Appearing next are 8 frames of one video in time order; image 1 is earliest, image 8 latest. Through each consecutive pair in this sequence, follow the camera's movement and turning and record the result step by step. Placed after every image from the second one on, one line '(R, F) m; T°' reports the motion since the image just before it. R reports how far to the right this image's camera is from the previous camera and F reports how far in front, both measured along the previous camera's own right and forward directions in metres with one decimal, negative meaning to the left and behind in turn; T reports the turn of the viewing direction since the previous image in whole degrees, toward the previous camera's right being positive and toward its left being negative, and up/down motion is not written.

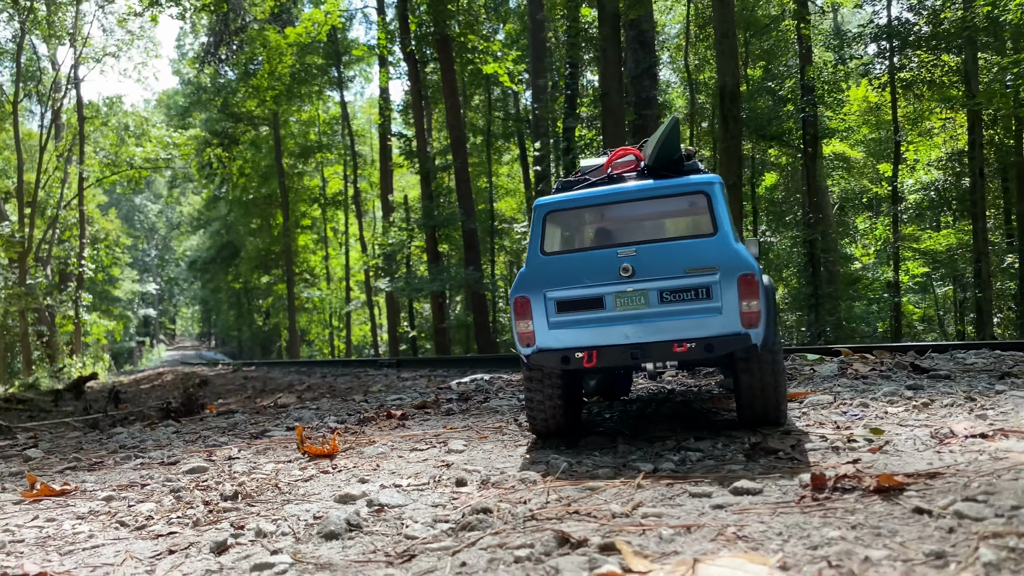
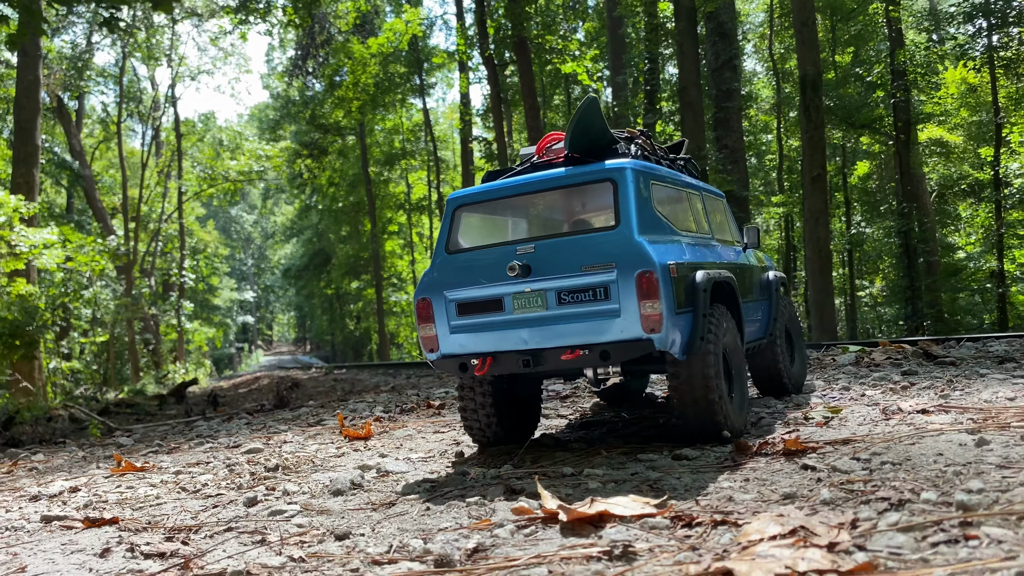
(+0.7, -0.8) m; -6°
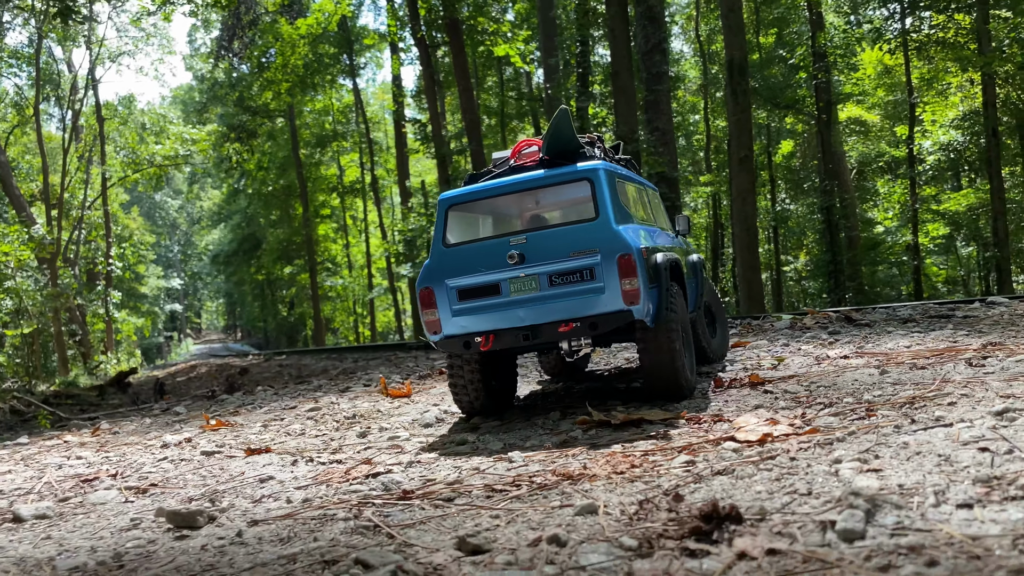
(-0.9, -1.6) m; +5°
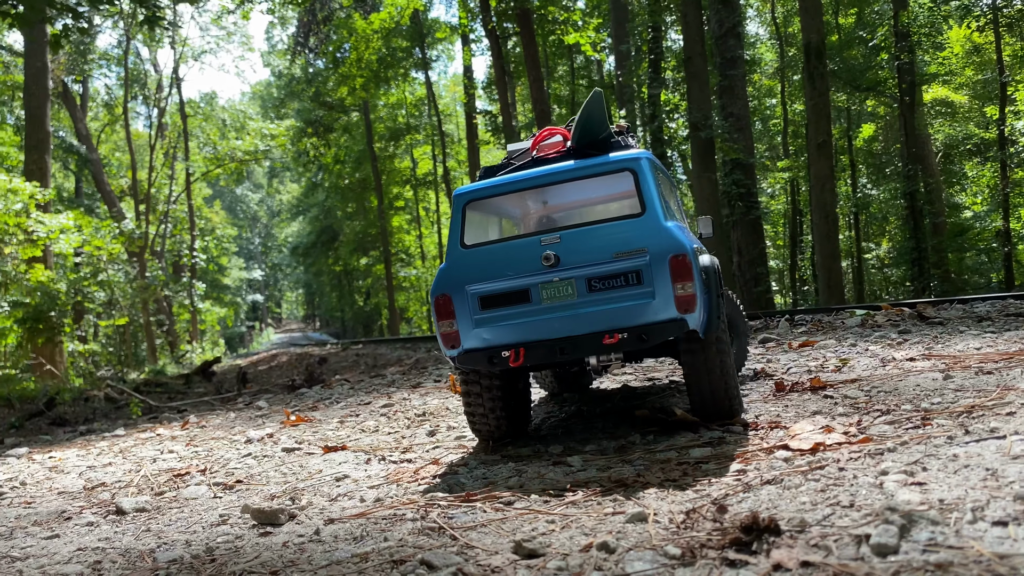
(+0.1, -0.2) m; -5°
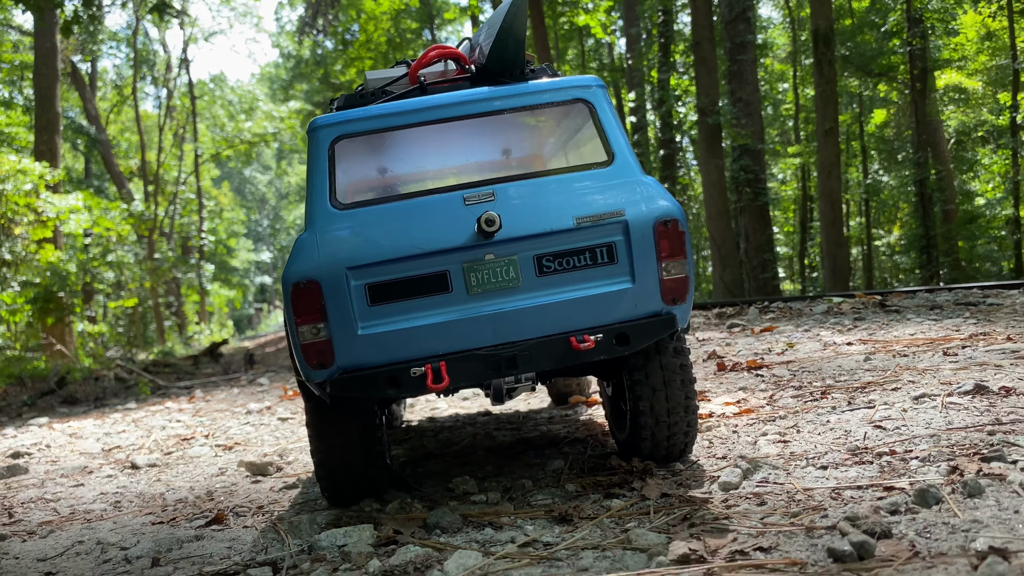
(+0.3, -0.8) m; -1°
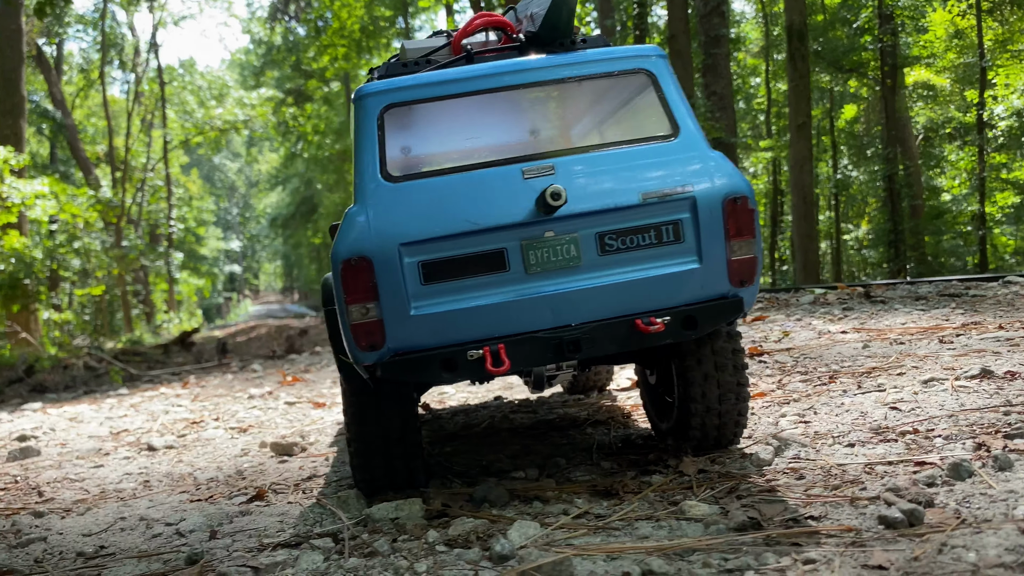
(-0.3, -0.1) m; +2°
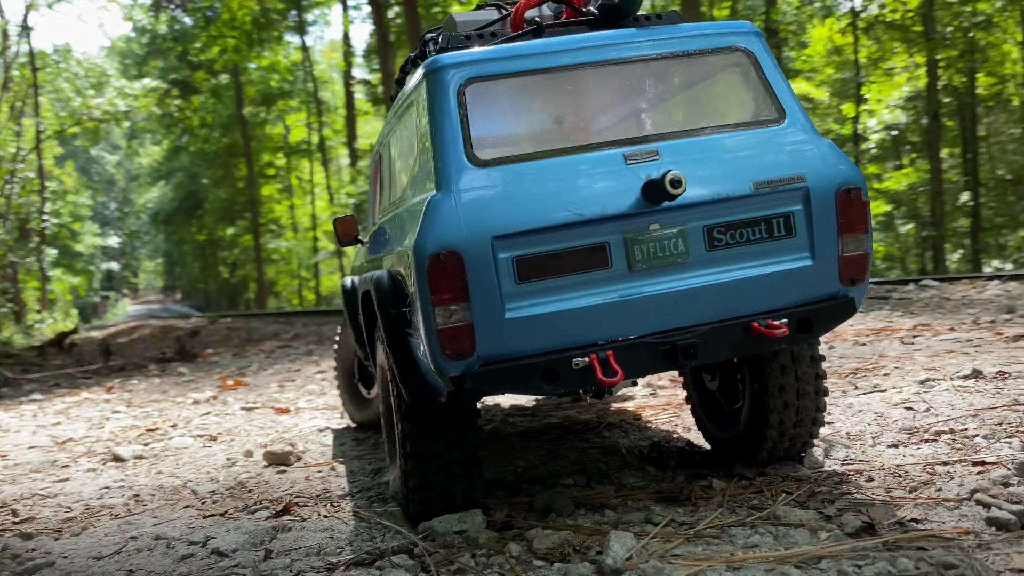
(-0.7, +0.2) m; +7°
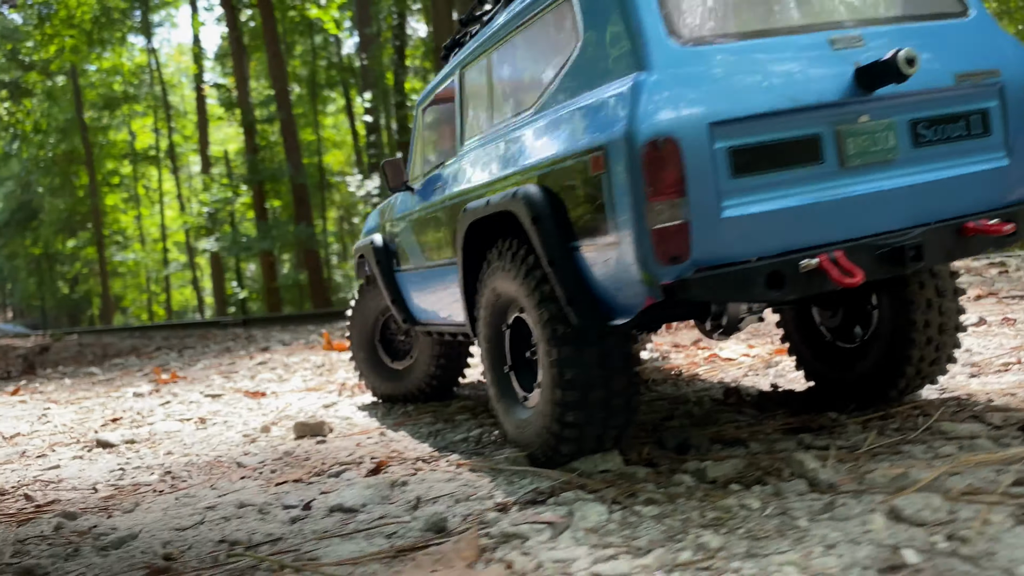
(-1.0, +0.3) m; +9°
